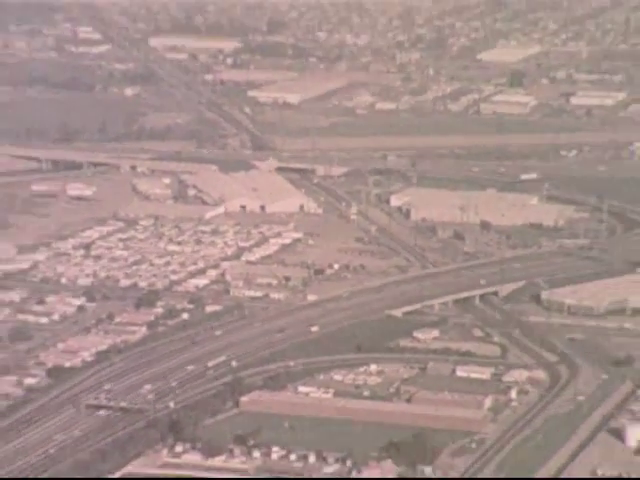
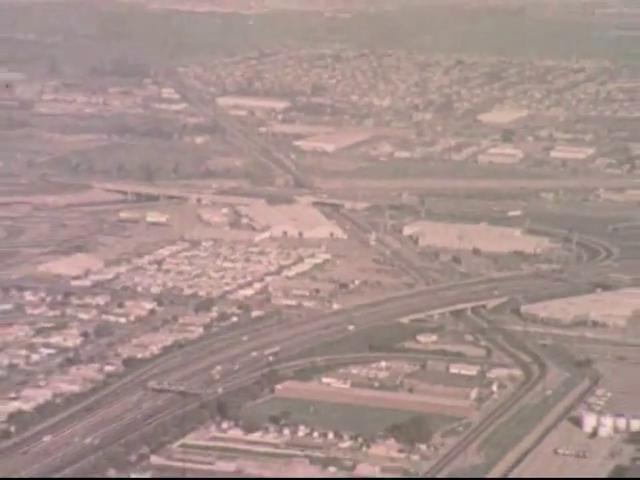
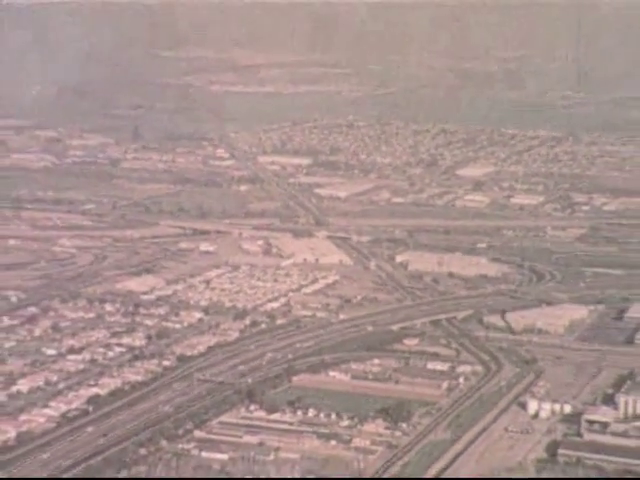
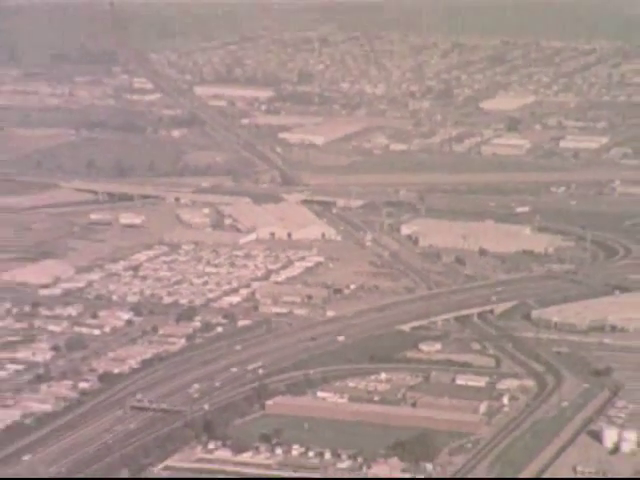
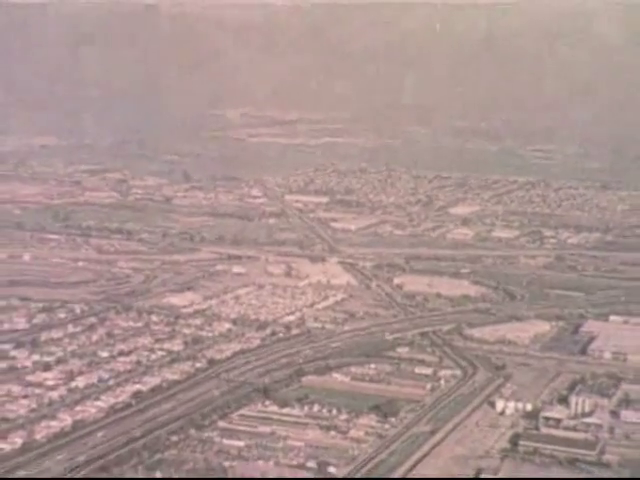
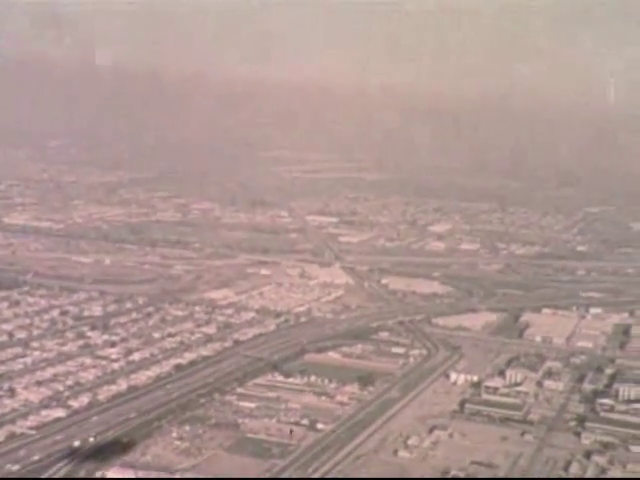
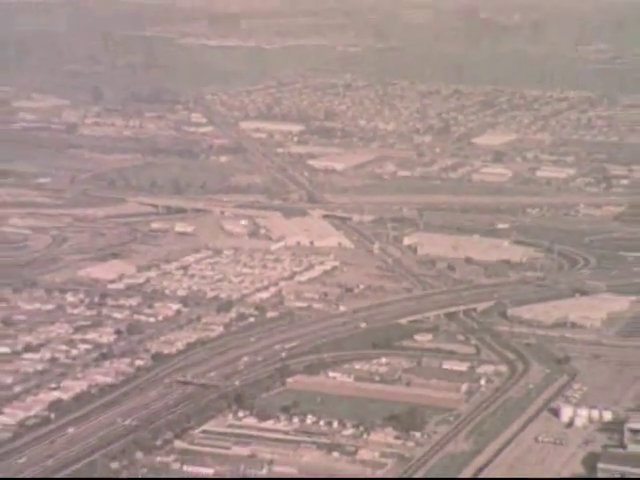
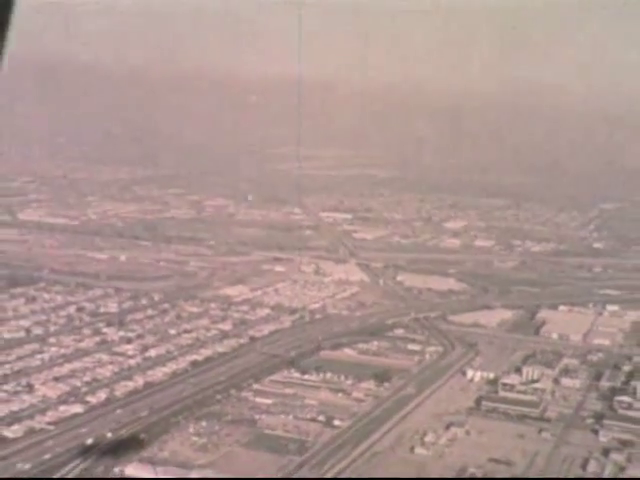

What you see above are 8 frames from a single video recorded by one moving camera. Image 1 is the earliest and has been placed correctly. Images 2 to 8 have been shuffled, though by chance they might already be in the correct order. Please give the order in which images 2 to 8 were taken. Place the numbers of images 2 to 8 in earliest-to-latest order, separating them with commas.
4, 2, 7, 3, 5, 8, 6
